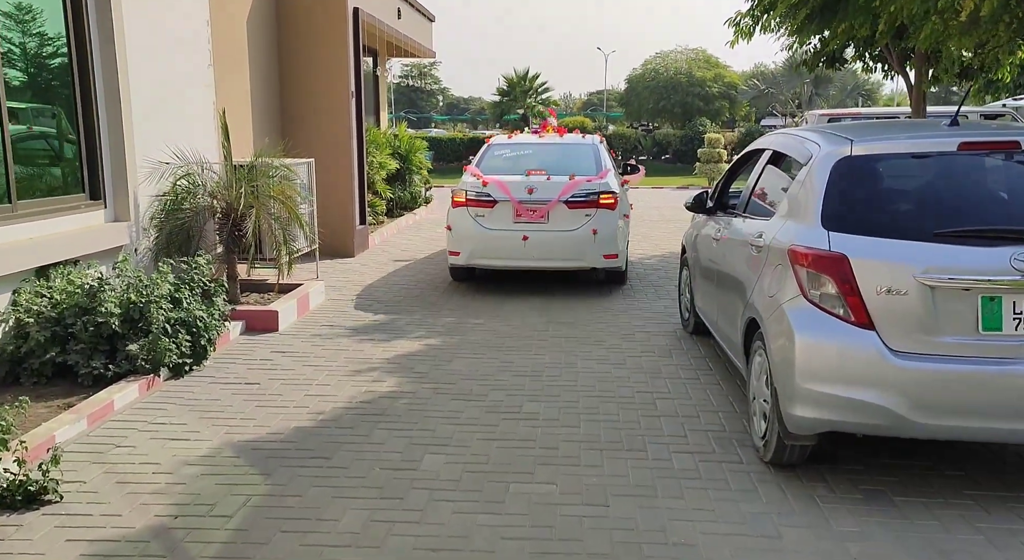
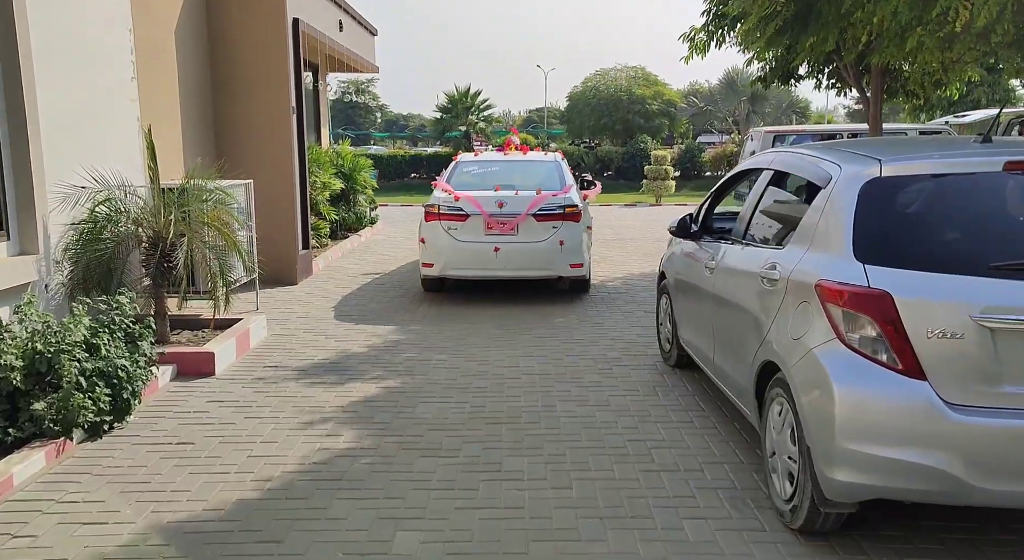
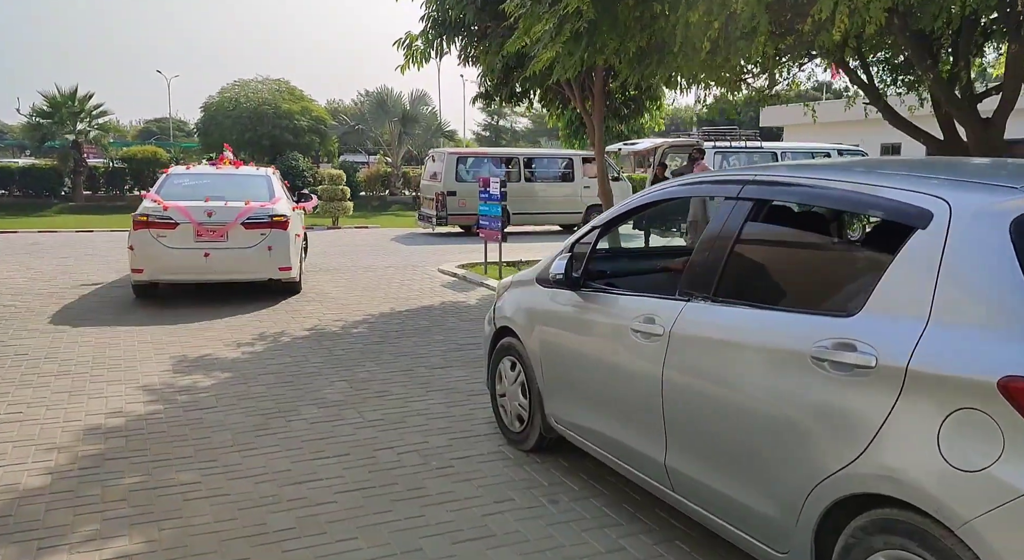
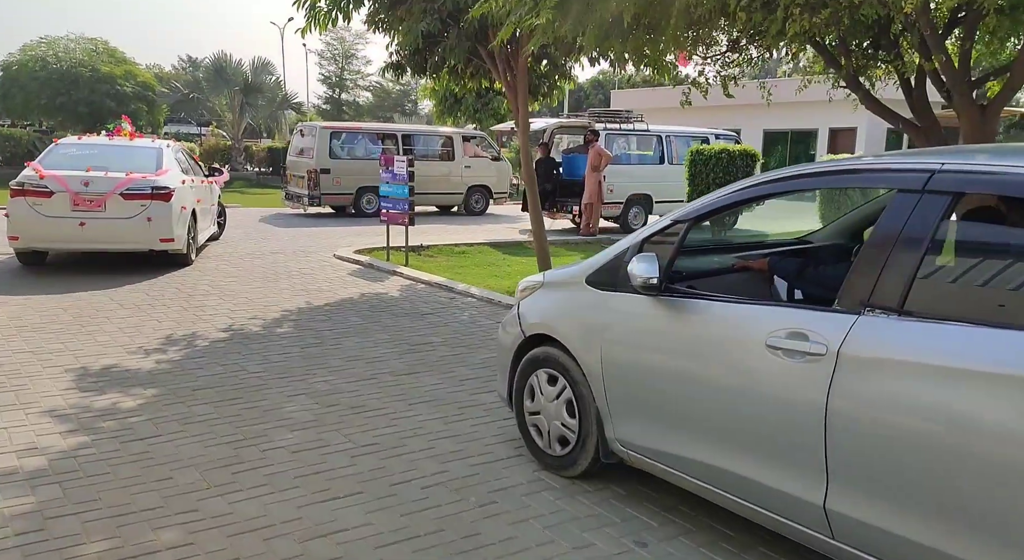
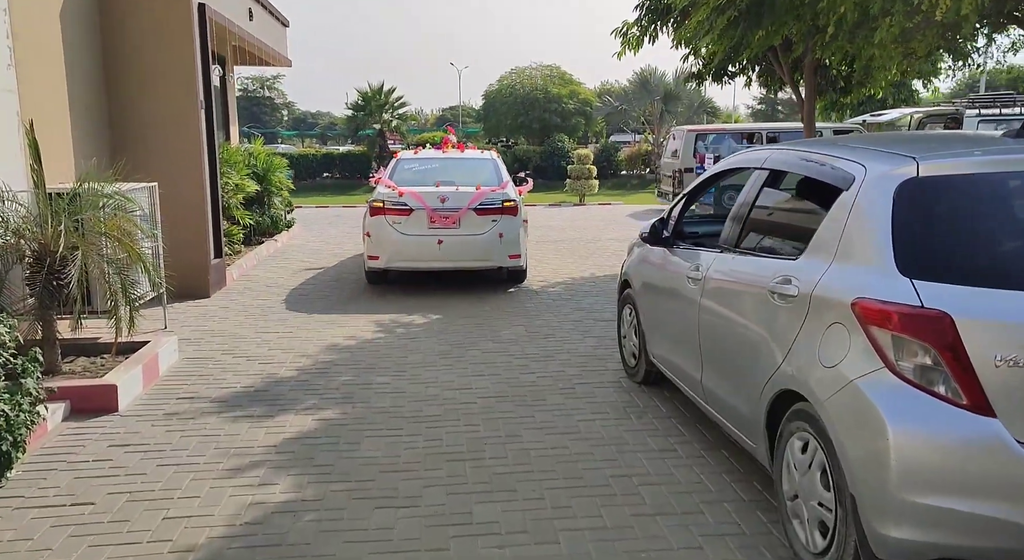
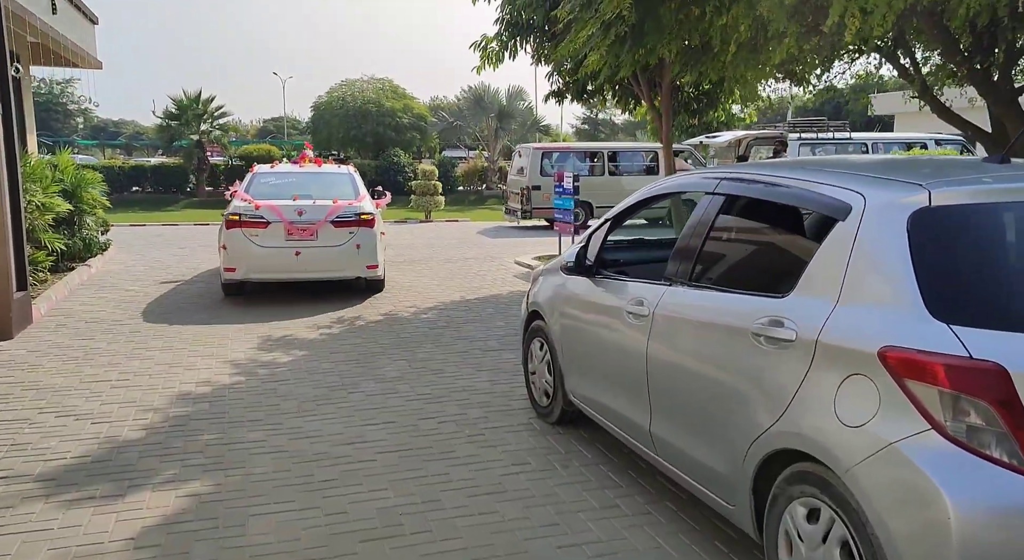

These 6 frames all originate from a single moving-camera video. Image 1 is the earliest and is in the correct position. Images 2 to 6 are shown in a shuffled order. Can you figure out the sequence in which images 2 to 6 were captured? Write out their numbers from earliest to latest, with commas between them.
2, 5, 6, 3, 4
